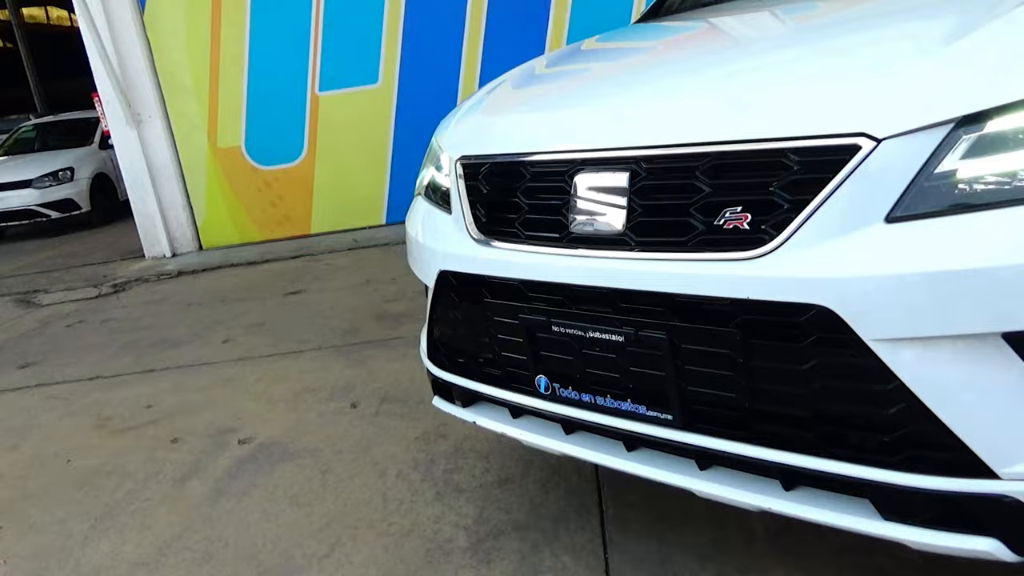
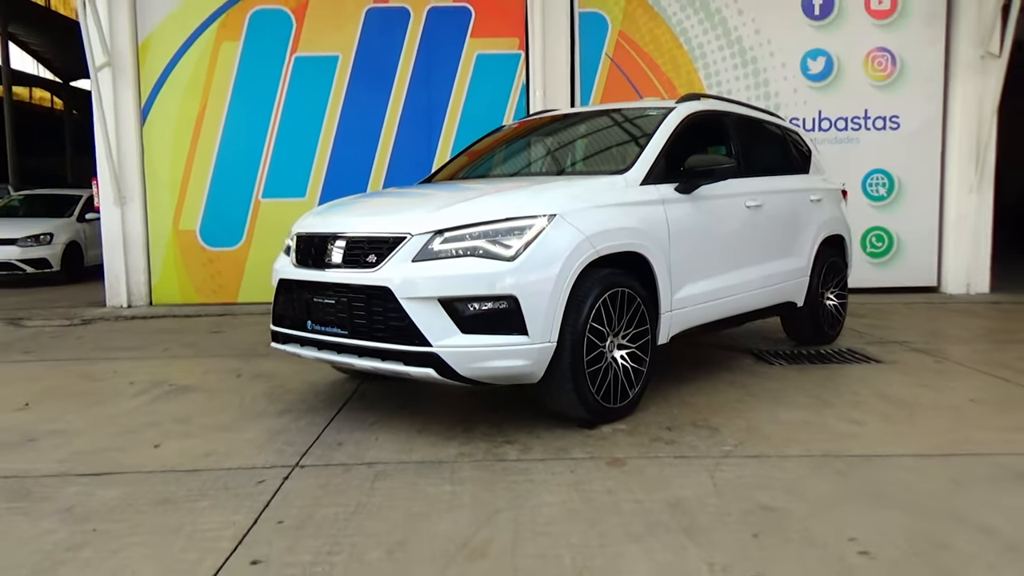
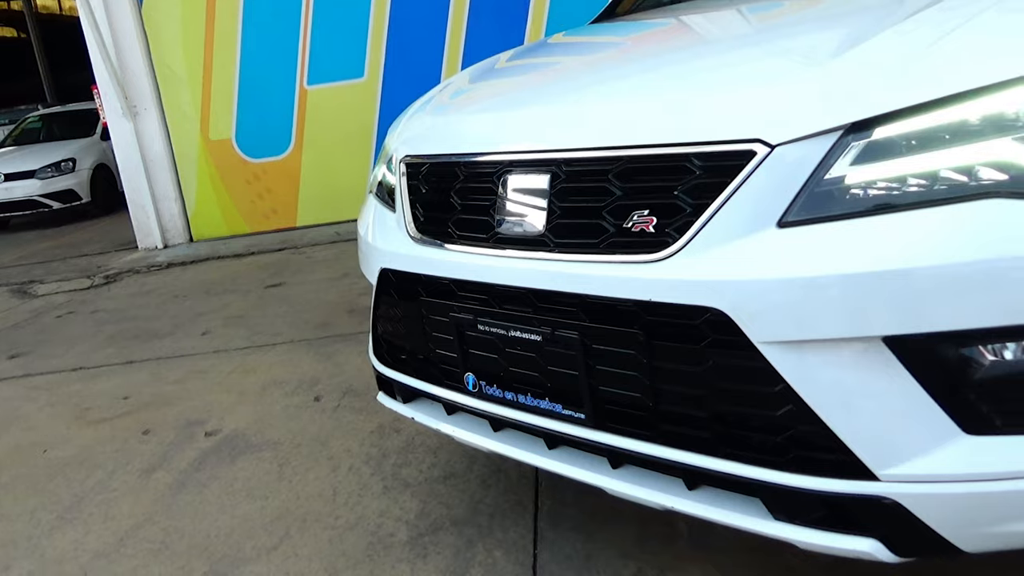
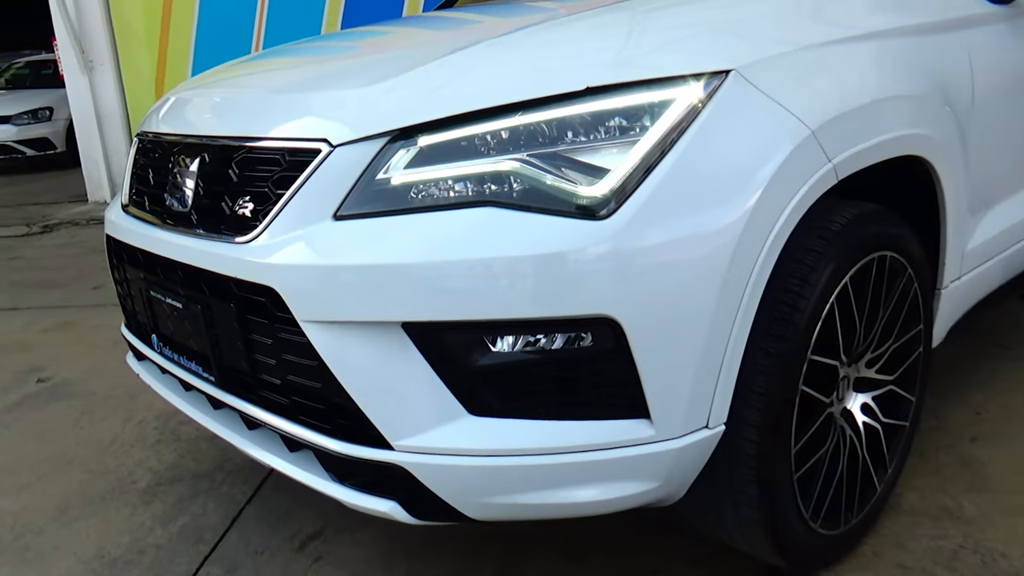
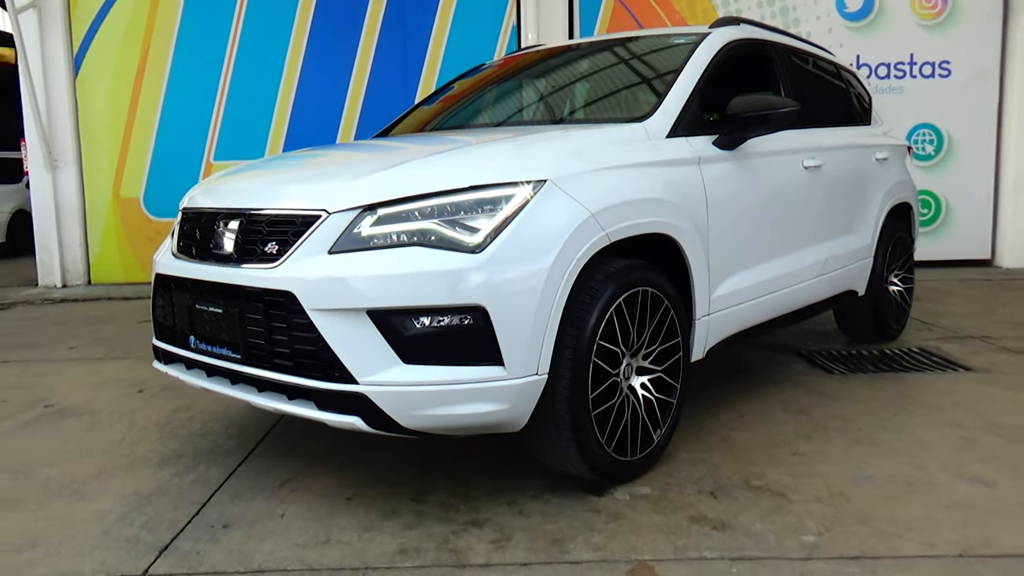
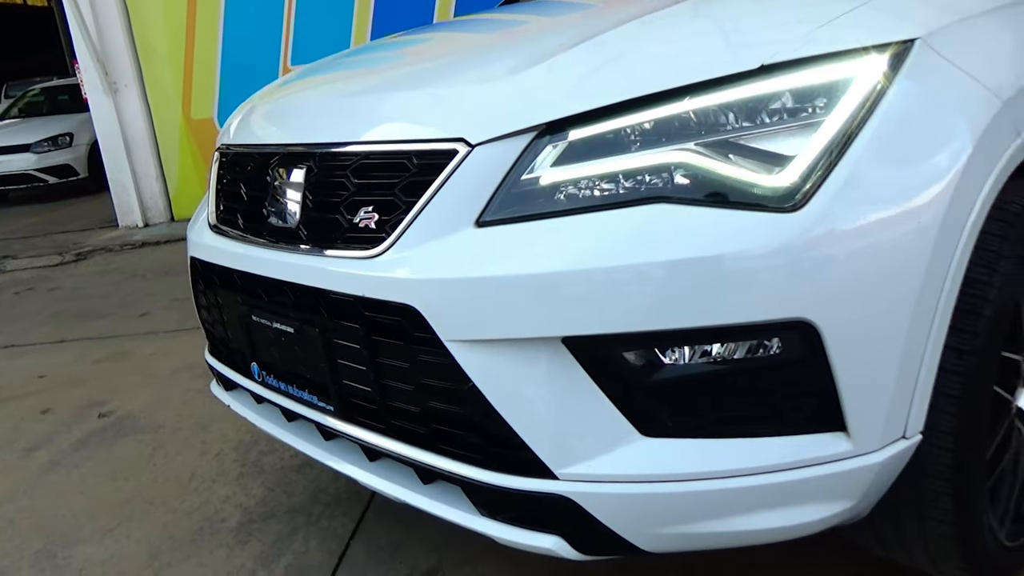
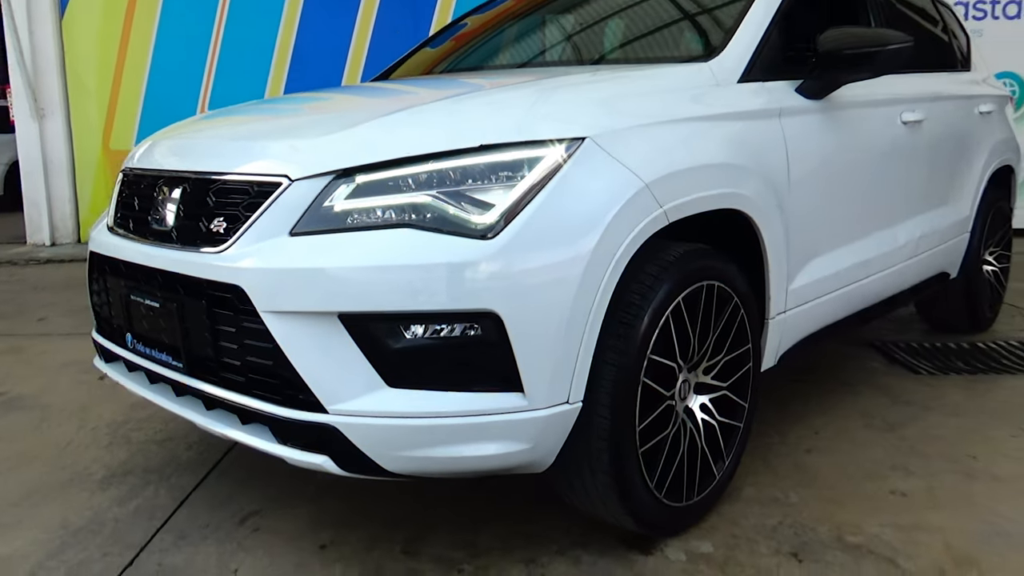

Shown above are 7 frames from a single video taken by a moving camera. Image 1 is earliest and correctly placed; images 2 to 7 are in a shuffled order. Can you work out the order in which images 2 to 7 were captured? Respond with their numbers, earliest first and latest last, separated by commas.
3, 6, 4, 7, 5, 2
